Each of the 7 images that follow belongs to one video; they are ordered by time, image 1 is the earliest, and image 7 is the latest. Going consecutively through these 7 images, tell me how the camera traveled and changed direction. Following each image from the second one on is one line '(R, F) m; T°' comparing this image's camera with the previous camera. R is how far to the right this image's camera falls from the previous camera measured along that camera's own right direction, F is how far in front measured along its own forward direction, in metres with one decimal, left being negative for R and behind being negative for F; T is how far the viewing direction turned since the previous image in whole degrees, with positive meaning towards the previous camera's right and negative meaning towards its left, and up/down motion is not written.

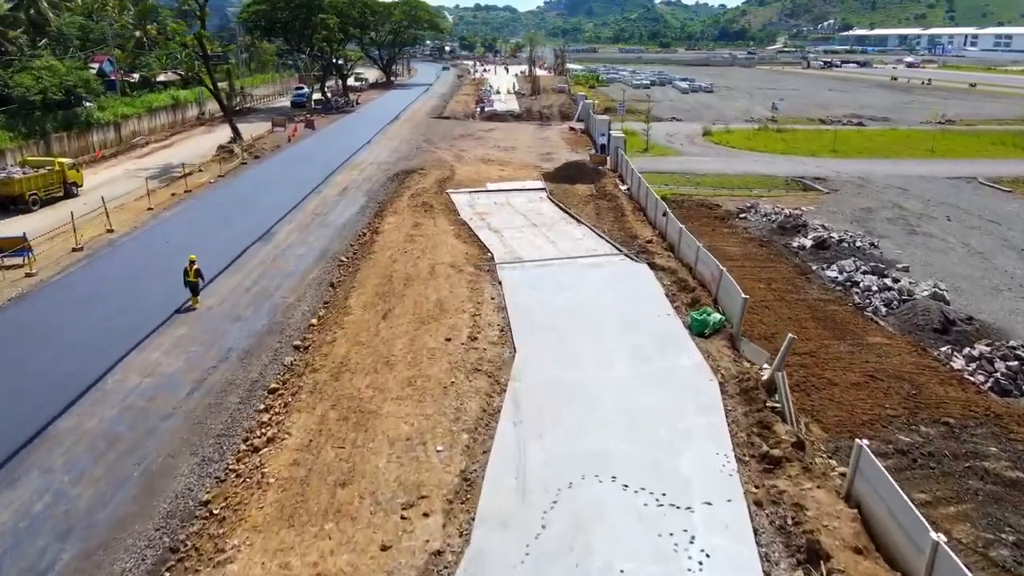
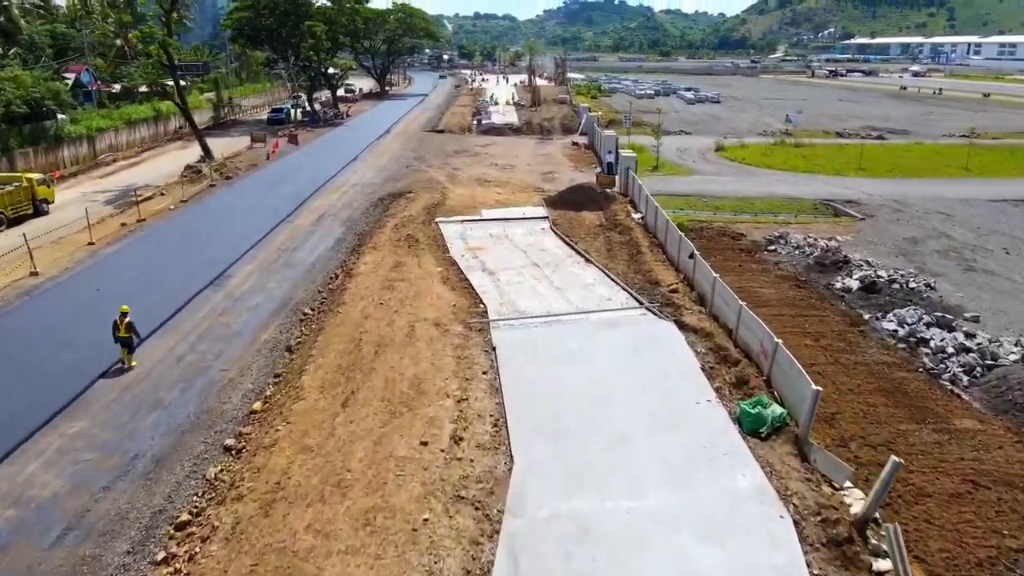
(0.0, +3.2) m; 0°
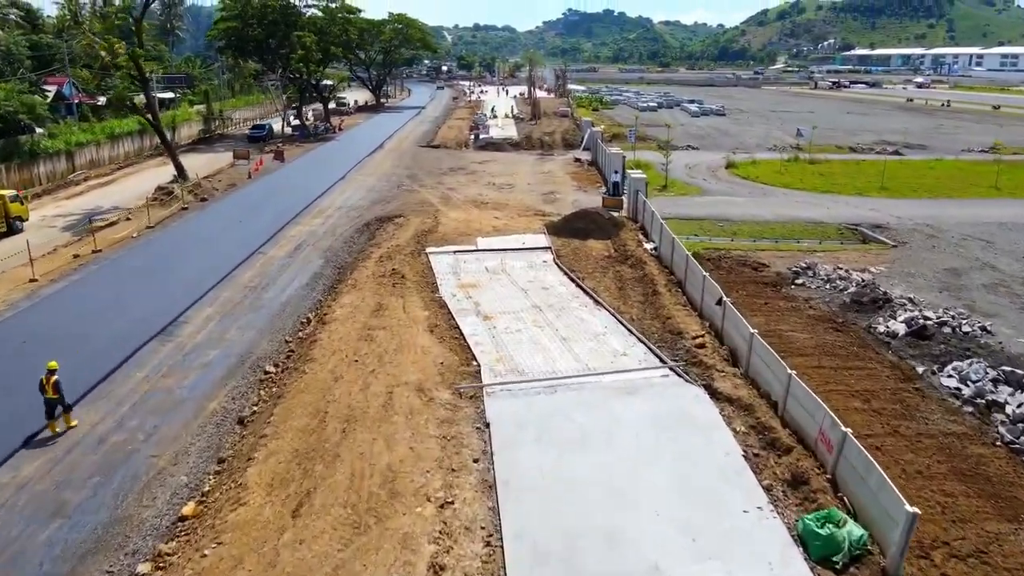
(0.0, +2.4) m; 0°
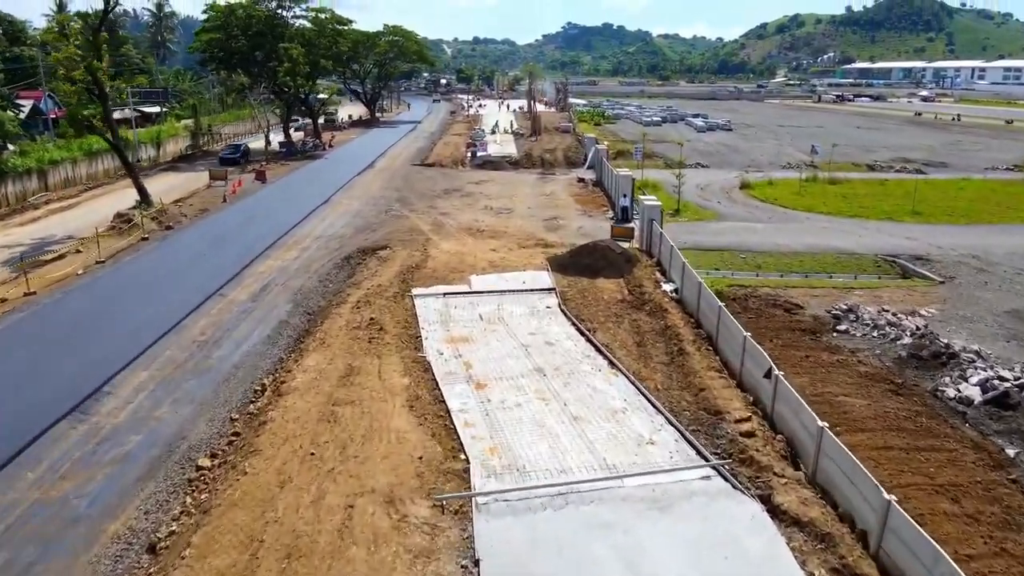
(0.0, +2.8) m; 0°
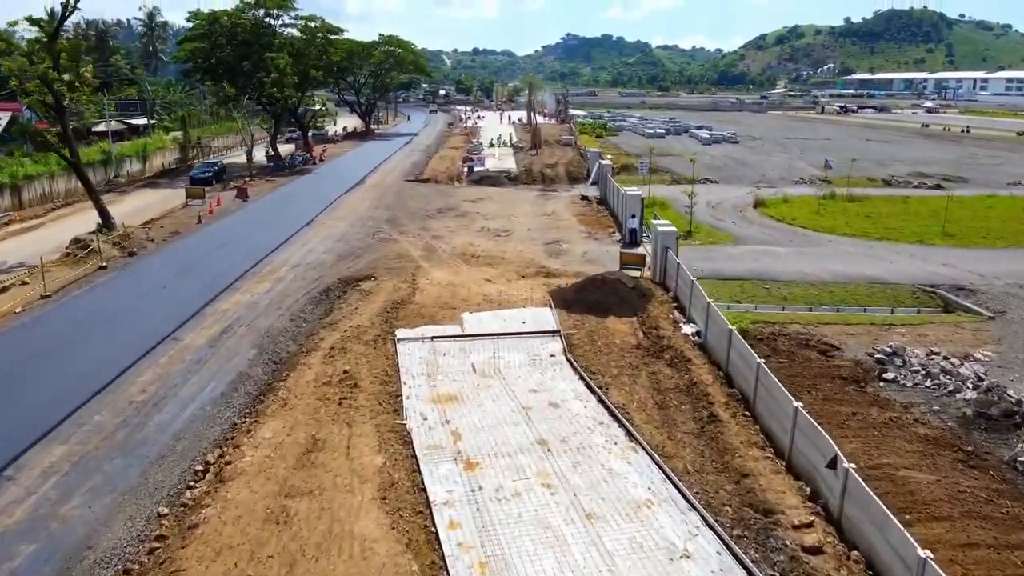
(0.0, +2.3) m; 0°
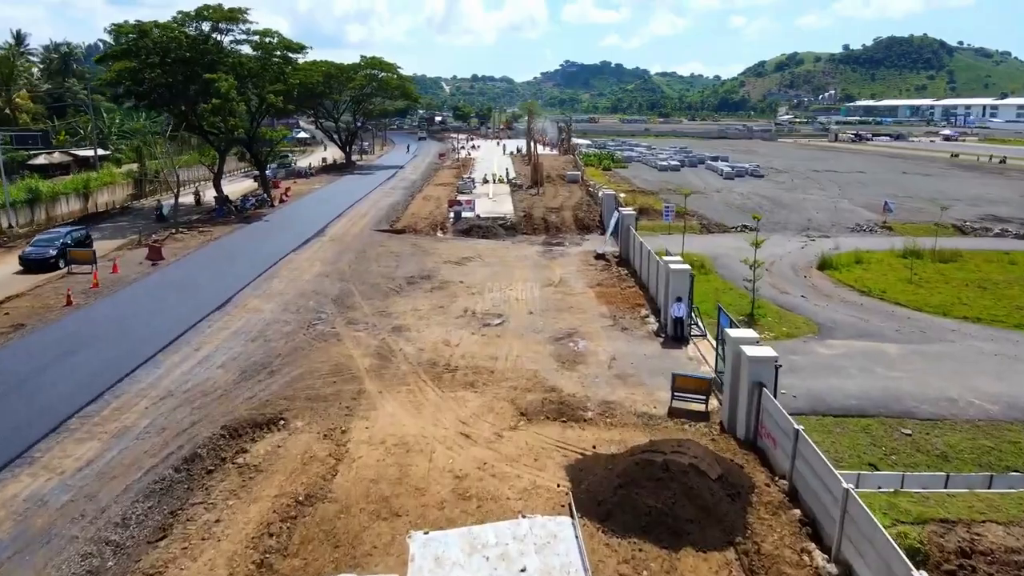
(+0.1, +7.9) m; 0°
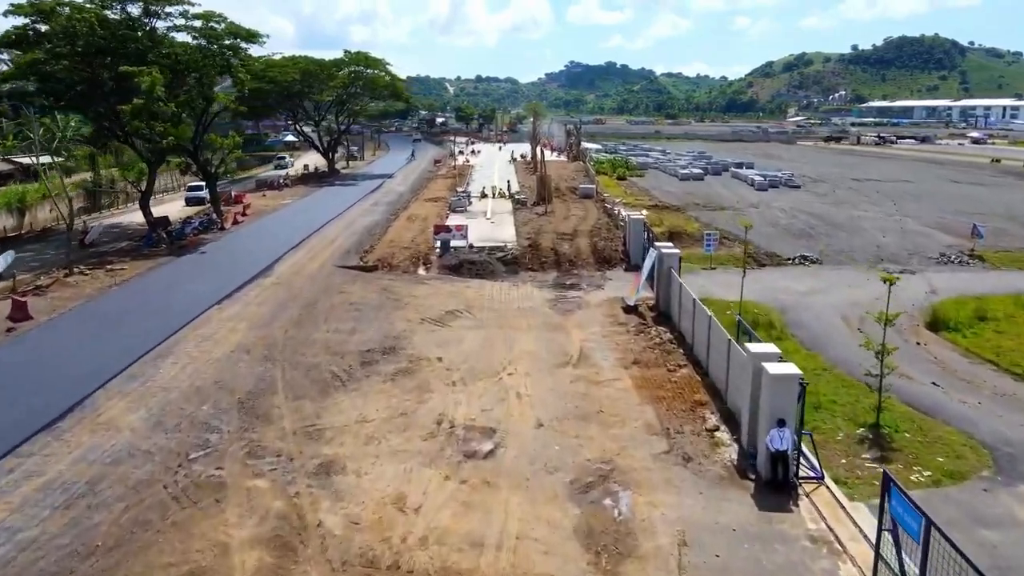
(+0.1, +7.2) m; 0°
